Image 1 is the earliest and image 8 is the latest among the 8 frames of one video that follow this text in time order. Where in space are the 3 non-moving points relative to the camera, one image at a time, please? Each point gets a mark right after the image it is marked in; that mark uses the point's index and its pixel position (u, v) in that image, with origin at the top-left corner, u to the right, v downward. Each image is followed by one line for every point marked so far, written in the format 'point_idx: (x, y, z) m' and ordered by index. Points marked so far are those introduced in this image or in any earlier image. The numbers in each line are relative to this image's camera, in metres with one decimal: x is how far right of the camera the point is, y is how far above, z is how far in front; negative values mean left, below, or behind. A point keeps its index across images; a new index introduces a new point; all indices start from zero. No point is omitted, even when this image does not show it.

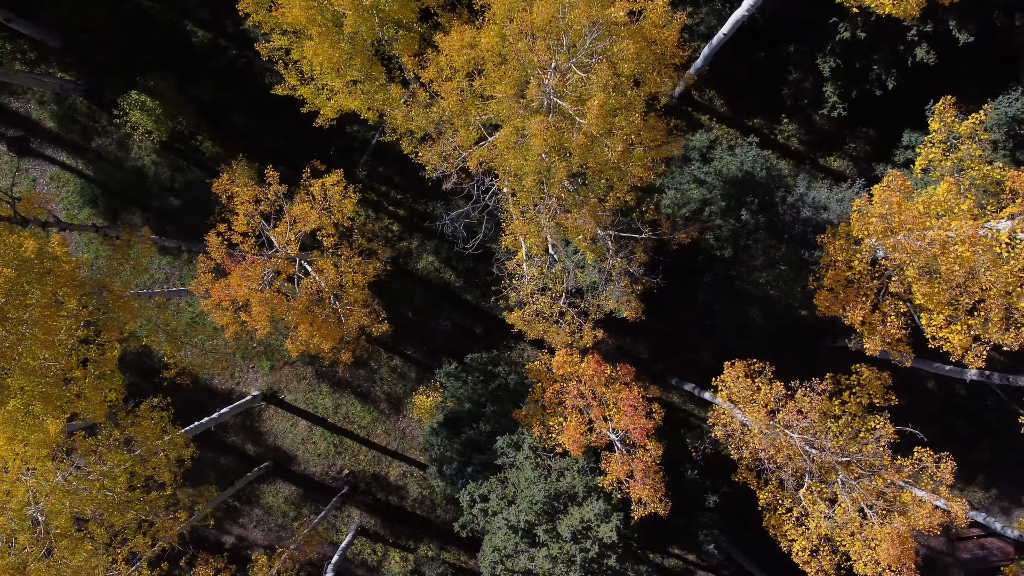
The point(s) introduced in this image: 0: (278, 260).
0: (-5.2, +0.6, +18.2) m
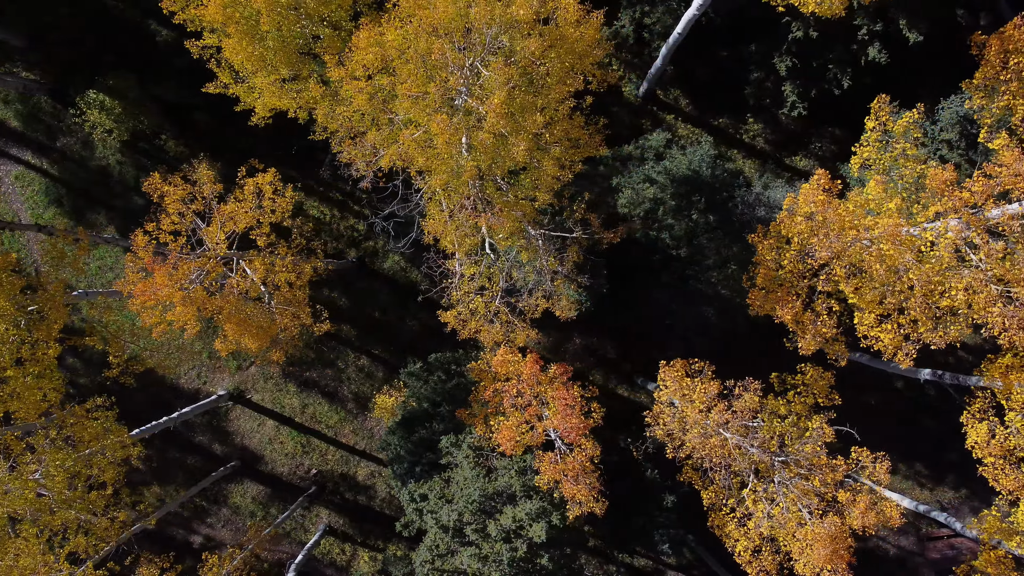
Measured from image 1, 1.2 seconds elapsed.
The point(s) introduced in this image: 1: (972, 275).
0: (-6.9, +0.6, +18.2) m
1: (+9.2, +0.3, +16.1) m
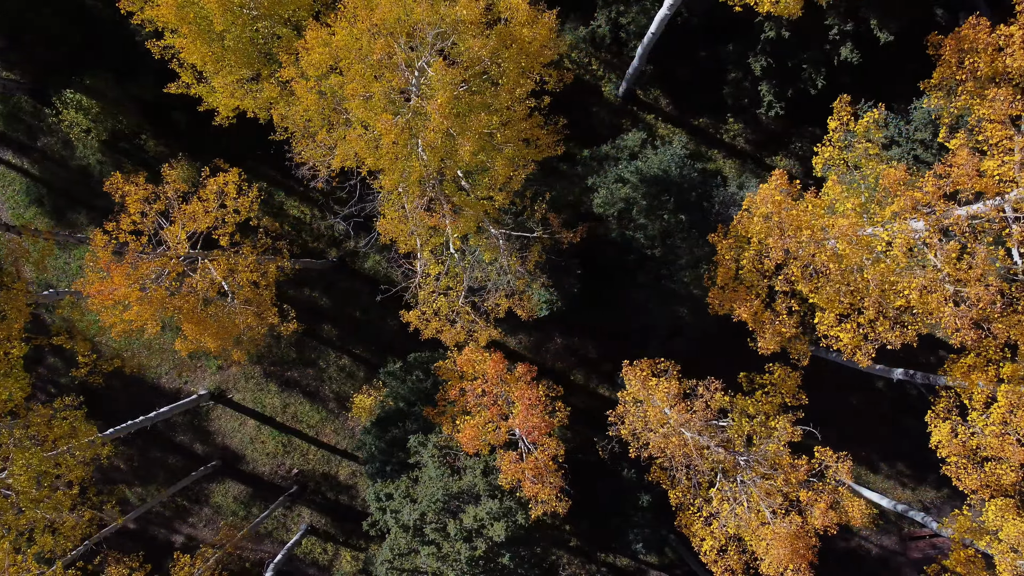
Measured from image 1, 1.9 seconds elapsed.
0: (-7.8, +0.6, +18.2) m
1: (+8.3, +0.3, +16.2) m
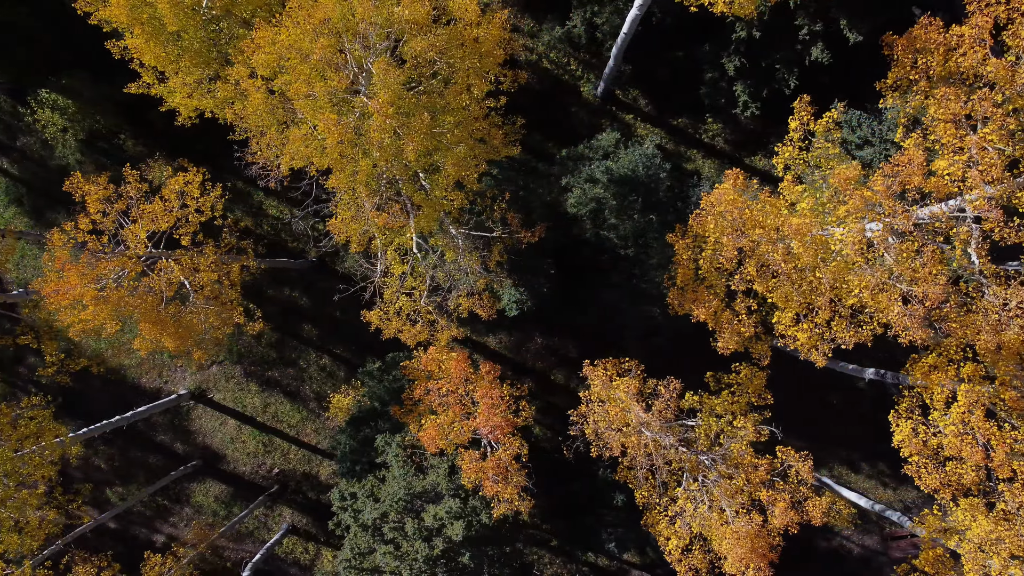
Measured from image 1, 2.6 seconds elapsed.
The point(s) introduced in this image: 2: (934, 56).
0: (-8.8, +0.7, +18.3) m
1: (+7.3, +0.3, +16.2) m
2: (+8.7, +4.8, +16.5) m
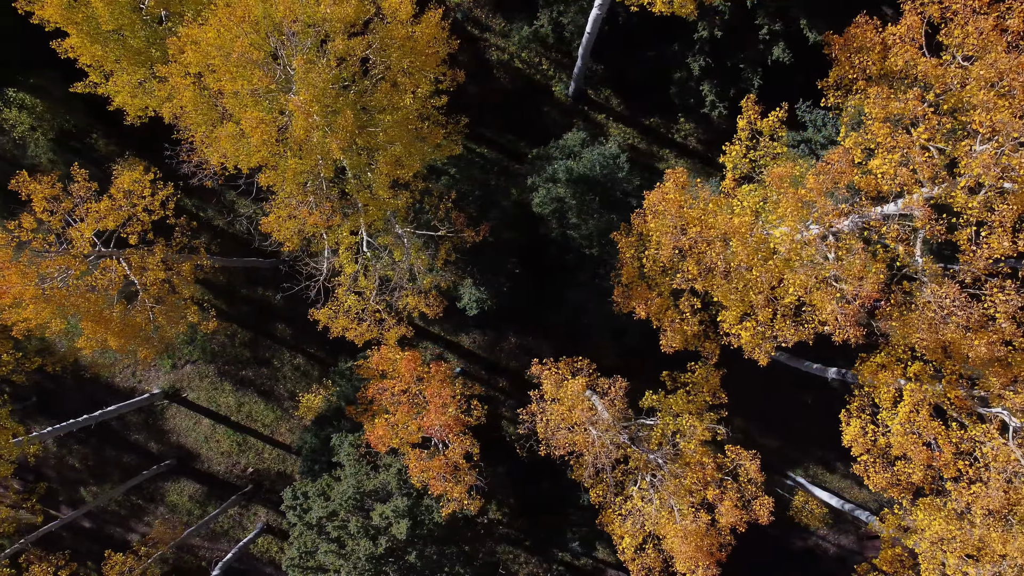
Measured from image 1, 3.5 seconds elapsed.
0: (-10.0, +0.7, +18.3) m
1: (+6.0, +0.3, +16.2) m
2: (+7.4, +4.8, +16.5) m
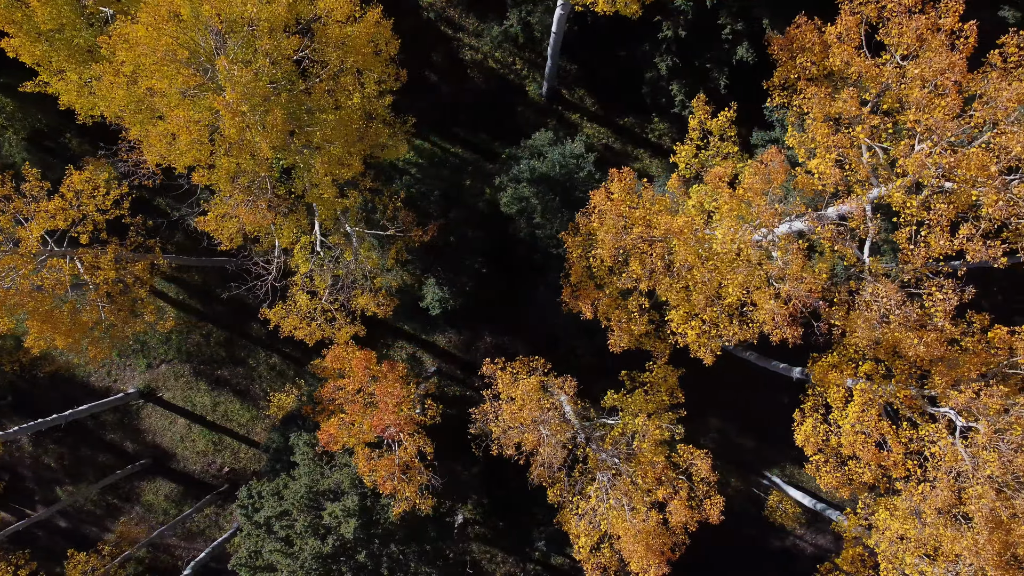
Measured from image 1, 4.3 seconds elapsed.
0: (-11.3, +0.7, +18.3) m
1: (+4.8, +0.3, +16.2) m
2: (+6.2, +4.8, +16.5) m
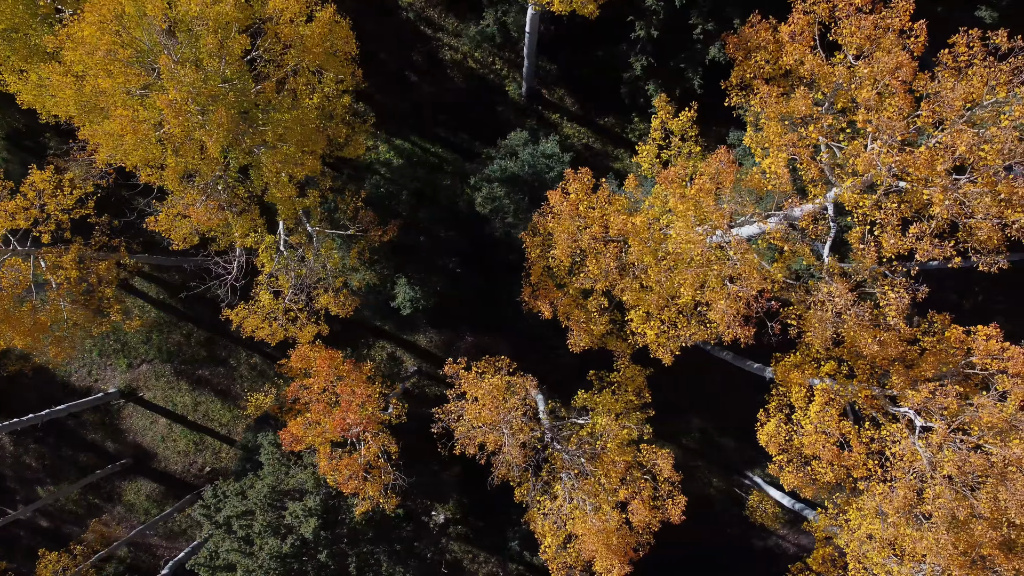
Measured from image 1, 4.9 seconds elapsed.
0: (-12.2, +0.7, +18.3) m
1: (+3.9, +0.4, +16.2) m
2: (+5.3, +4.8, +16.5) m
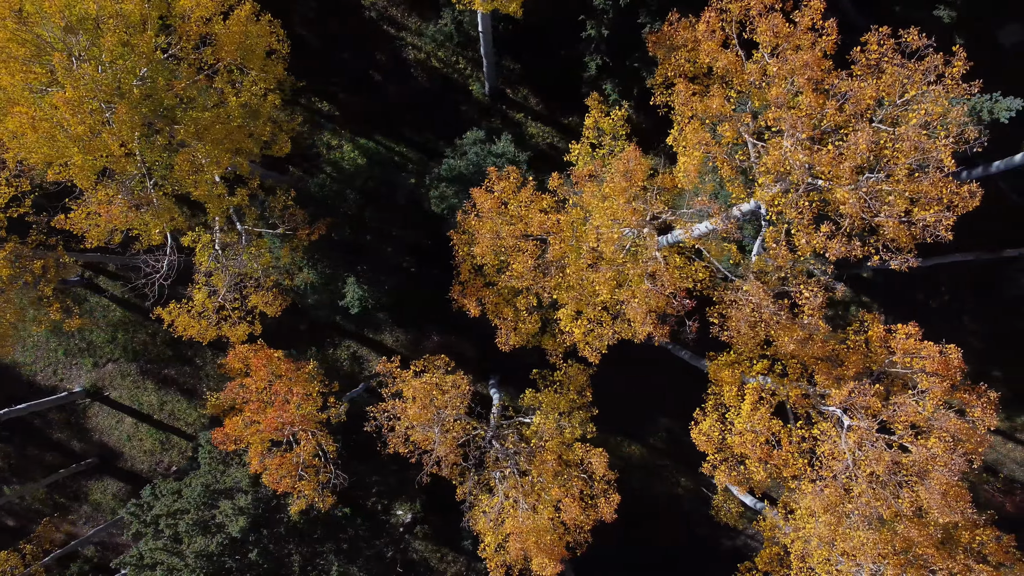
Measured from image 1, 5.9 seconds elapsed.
0: (-13.9, +0.8, +18.3) m
1: (+2.2, +0.4, +16.2) m
2: (+3.6, +4.9, +16.5) m
